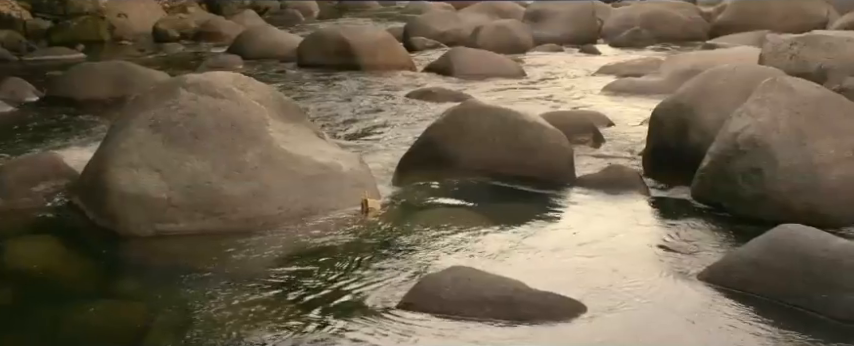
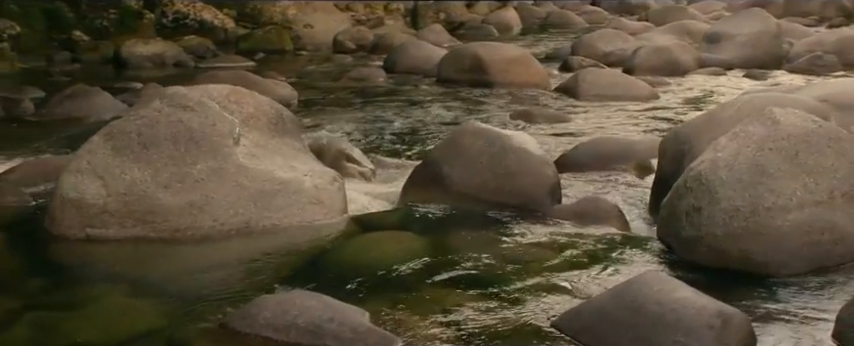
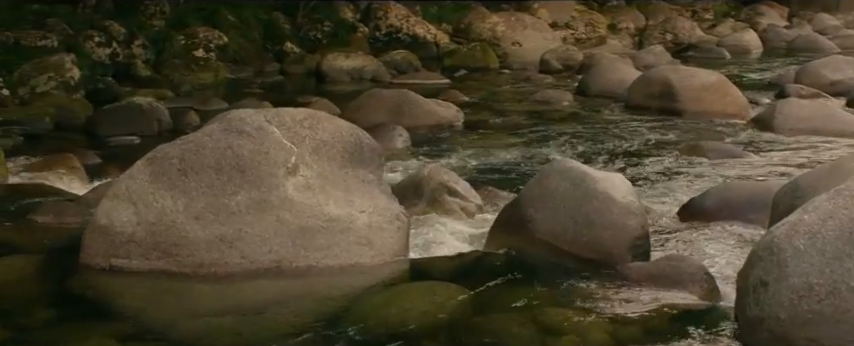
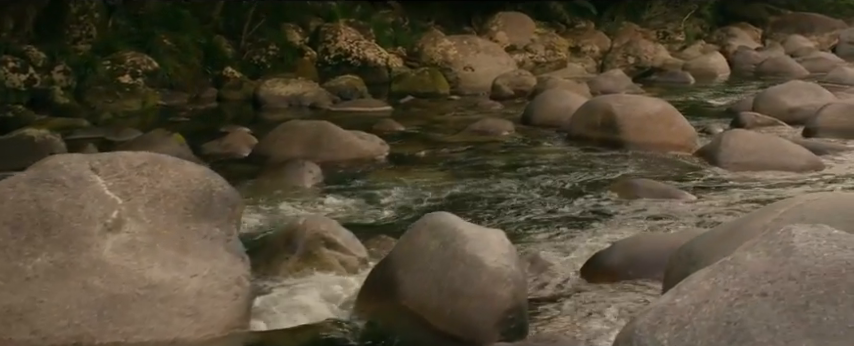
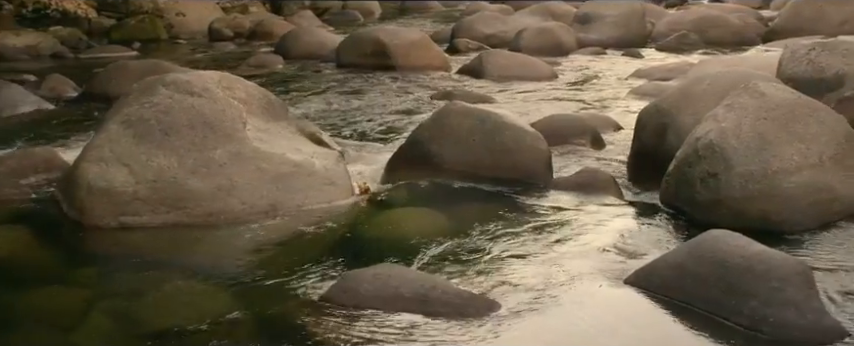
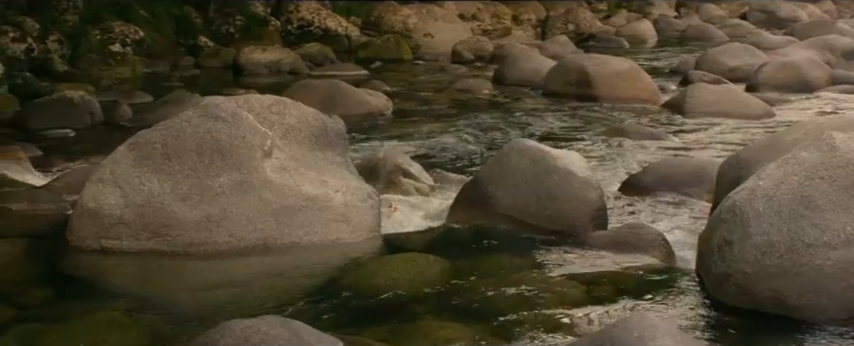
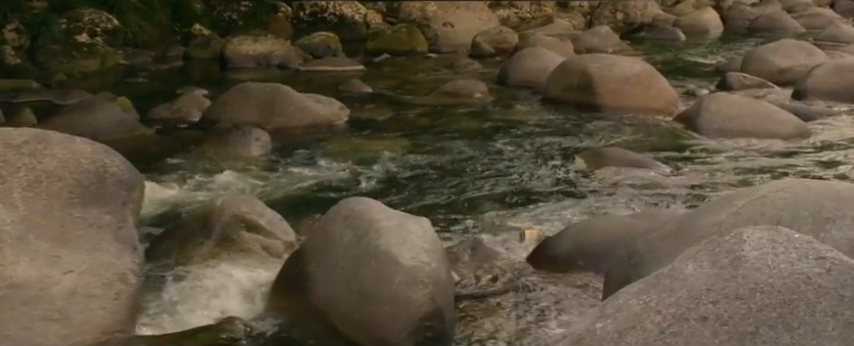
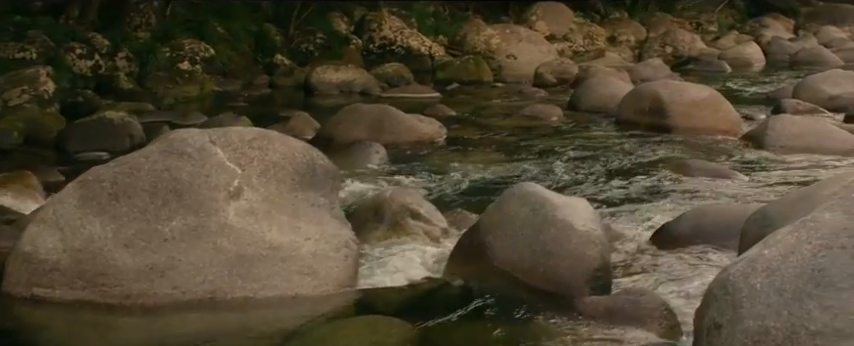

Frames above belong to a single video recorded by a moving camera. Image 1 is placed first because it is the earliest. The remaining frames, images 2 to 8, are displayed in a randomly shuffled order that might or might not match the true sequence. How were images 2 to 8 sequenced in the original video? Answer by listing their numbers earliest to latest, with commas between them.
5, 2, 6, 3, 8, 4, 7
